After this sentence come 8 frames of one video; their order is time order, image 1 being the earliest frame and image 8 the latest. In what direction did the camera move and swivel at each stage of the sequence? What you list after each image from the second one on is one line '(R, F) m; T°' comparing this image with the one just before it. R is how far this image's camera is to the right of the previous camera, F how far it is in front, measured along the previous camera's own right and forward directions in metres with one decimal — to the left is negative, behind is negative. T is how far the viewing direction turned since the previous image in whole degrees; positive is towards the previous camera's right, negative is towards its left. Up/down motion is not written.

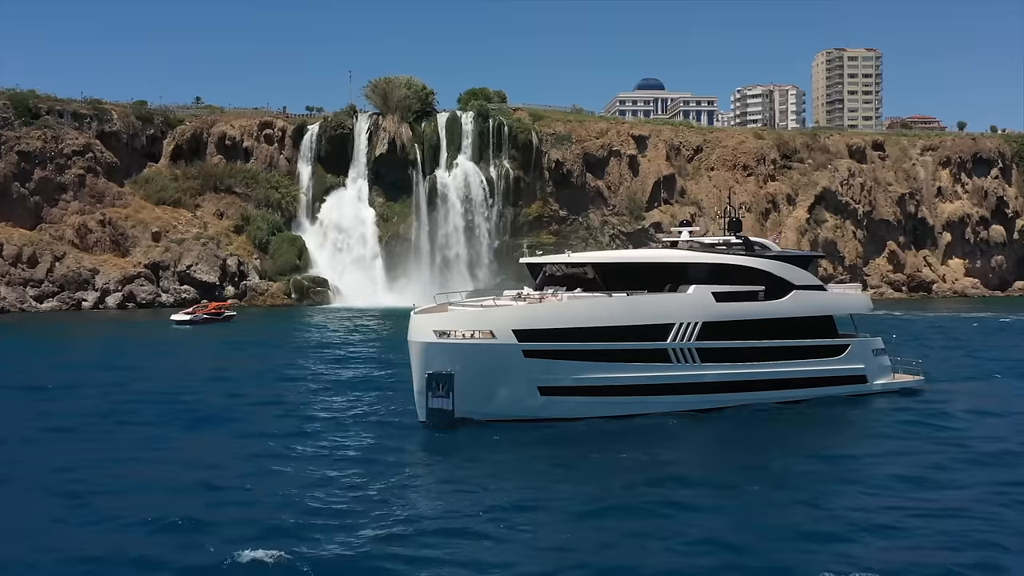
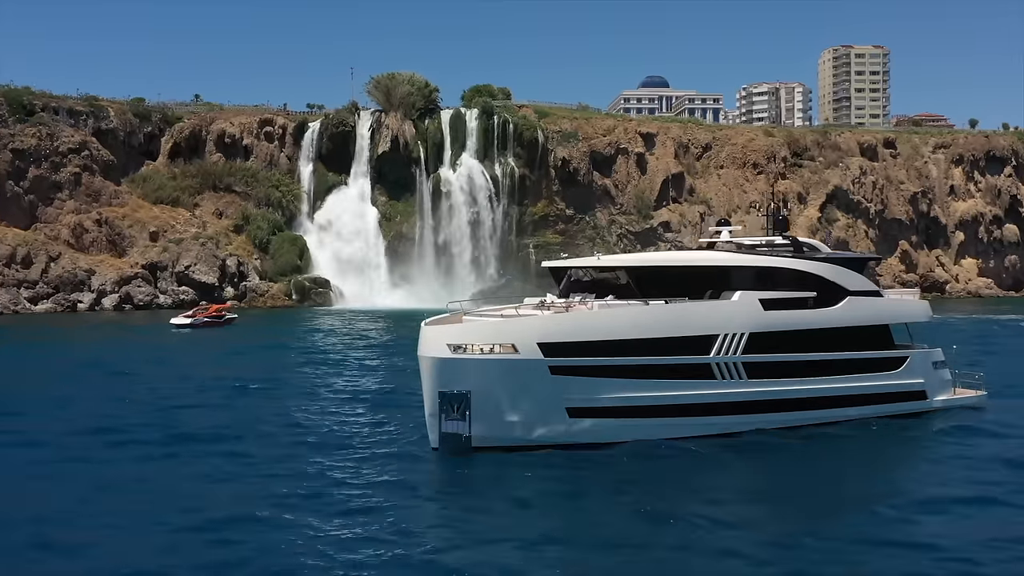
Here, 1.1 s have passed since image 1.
(-0.4, +1.8) m; 0°
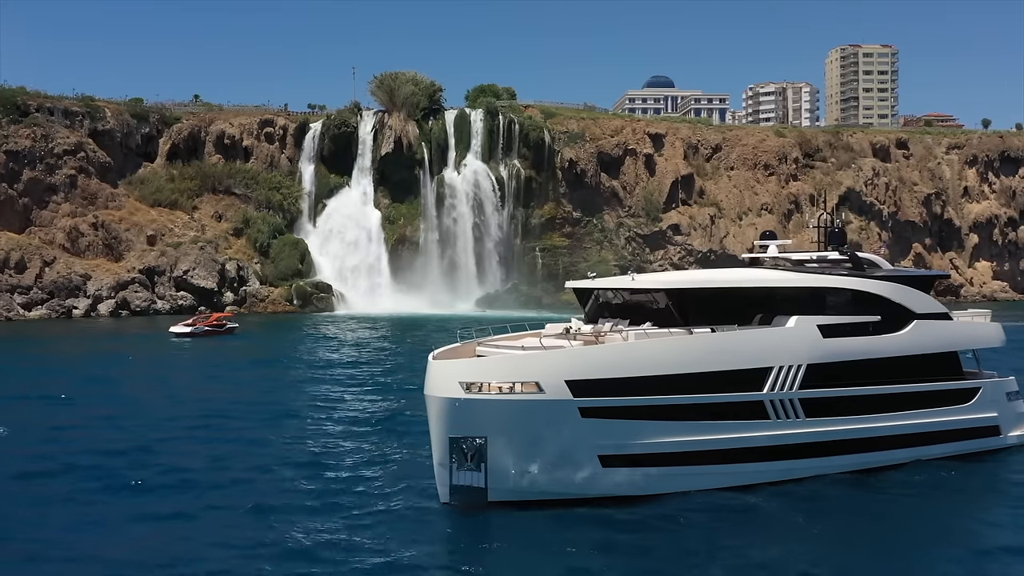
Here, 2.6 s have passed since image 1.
(-0.4, +1.9) m; 0°
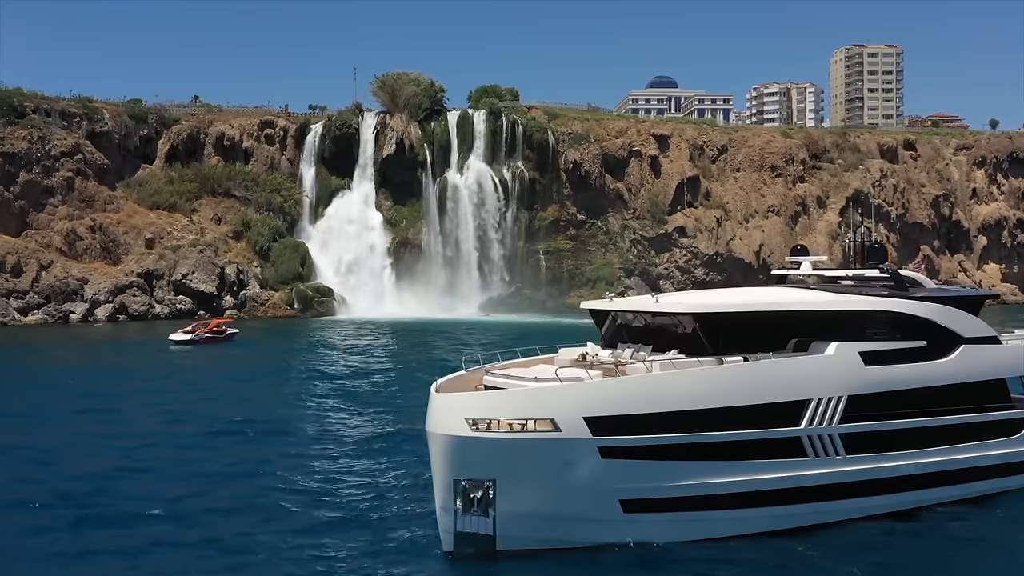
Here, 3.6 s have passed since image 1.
(-0.2, +1.1) m; 0°
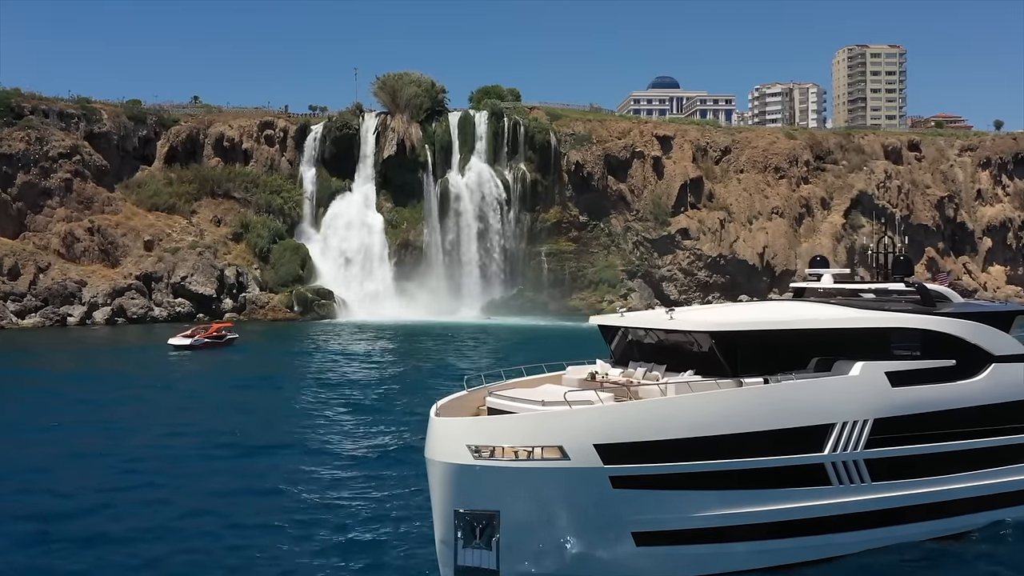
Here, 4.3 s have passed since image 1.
(-0.1, +0.6) m; 0°
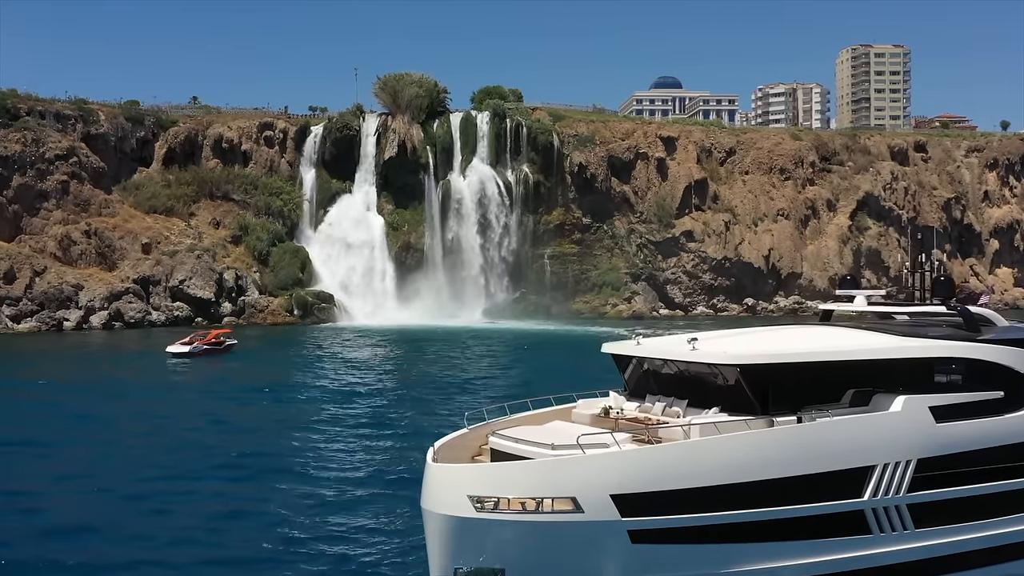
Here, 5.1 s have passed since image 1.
(-0.1, +1.0) m; 0°
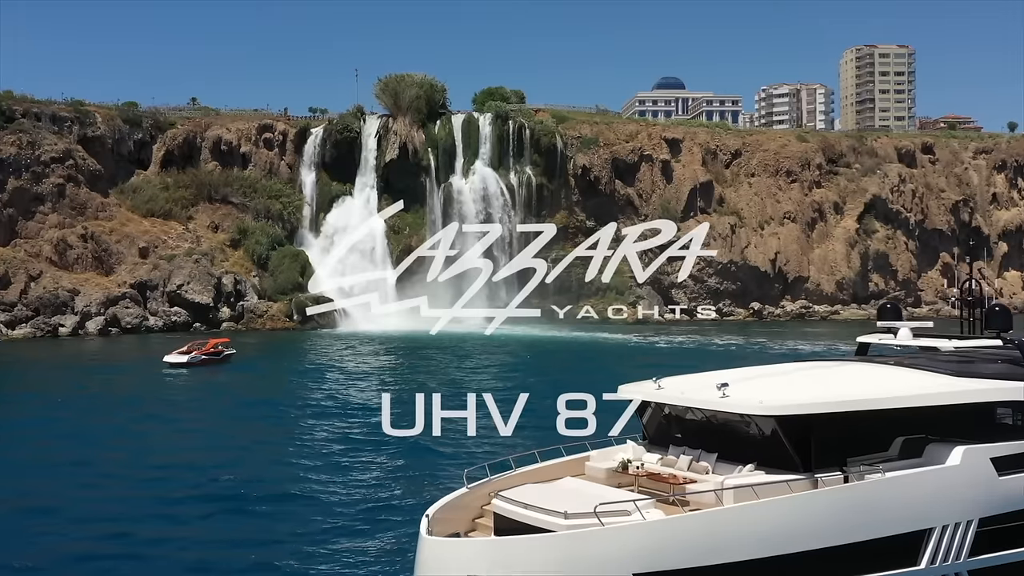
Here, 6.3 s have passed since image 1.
(-0.2, +1.1) m; 0°
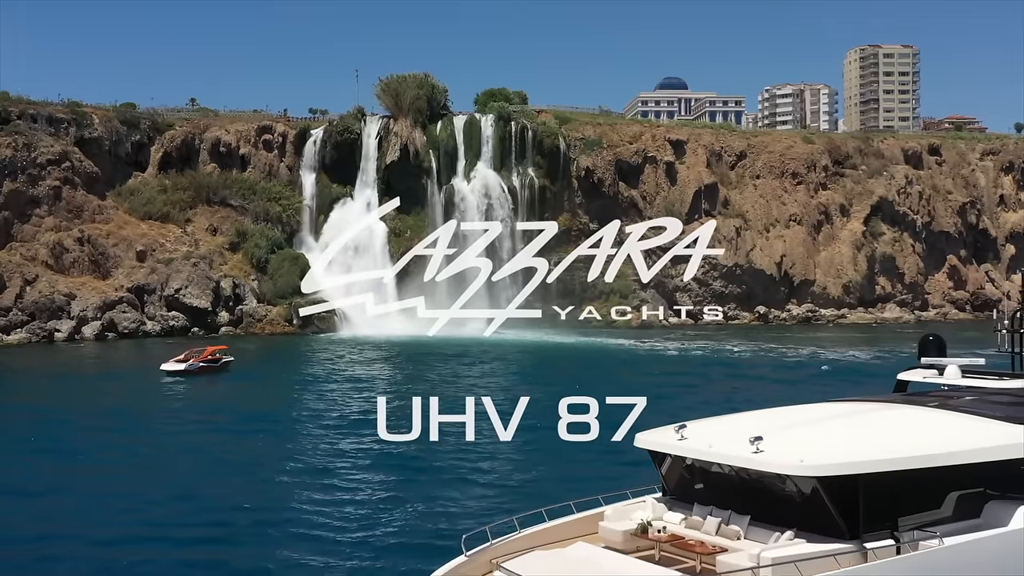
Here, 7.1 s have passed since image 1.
(-0.1, +1.0) m; 0°
